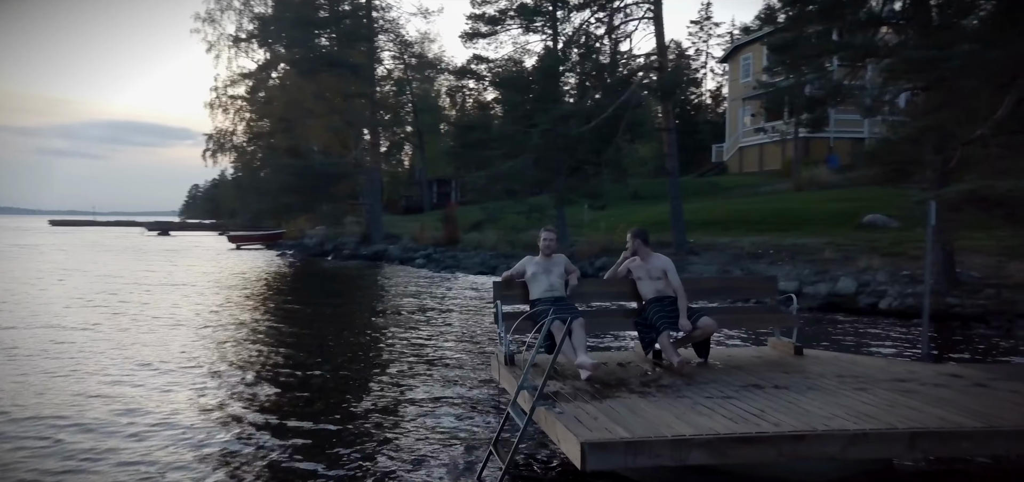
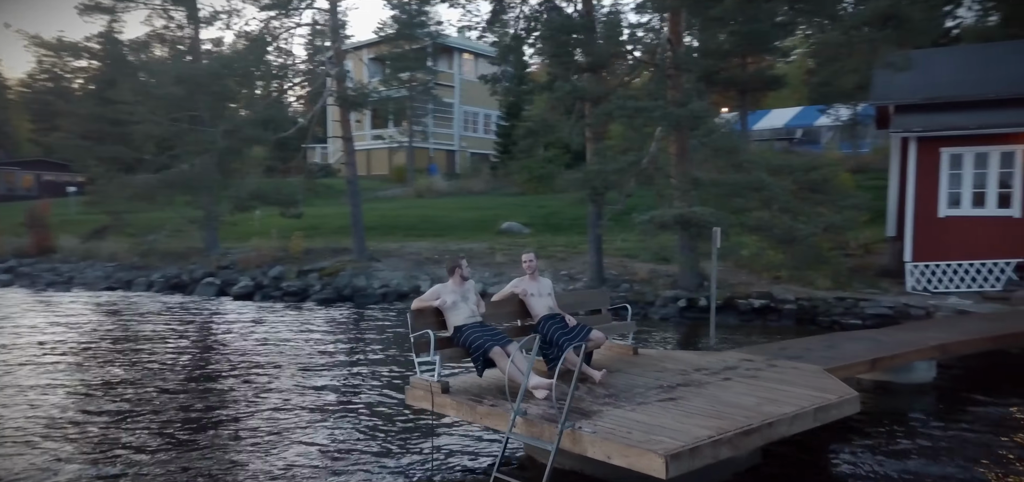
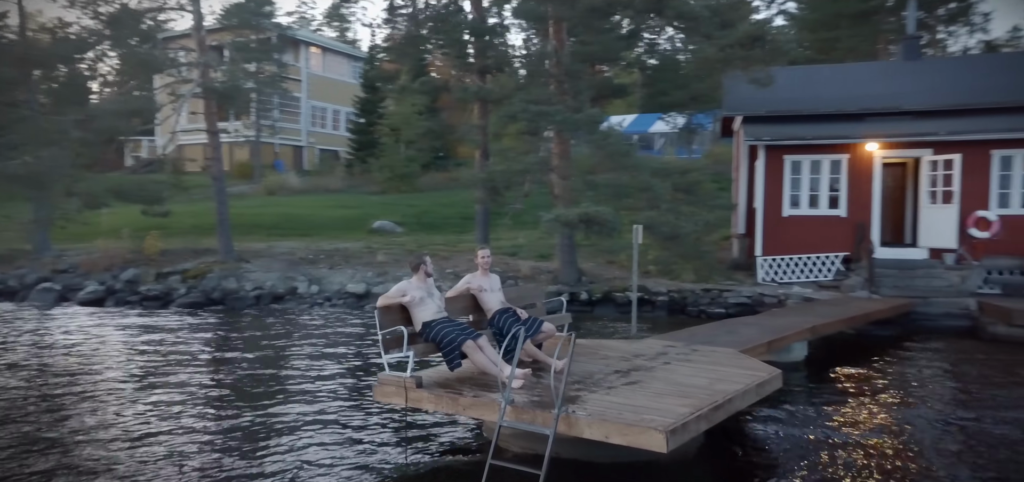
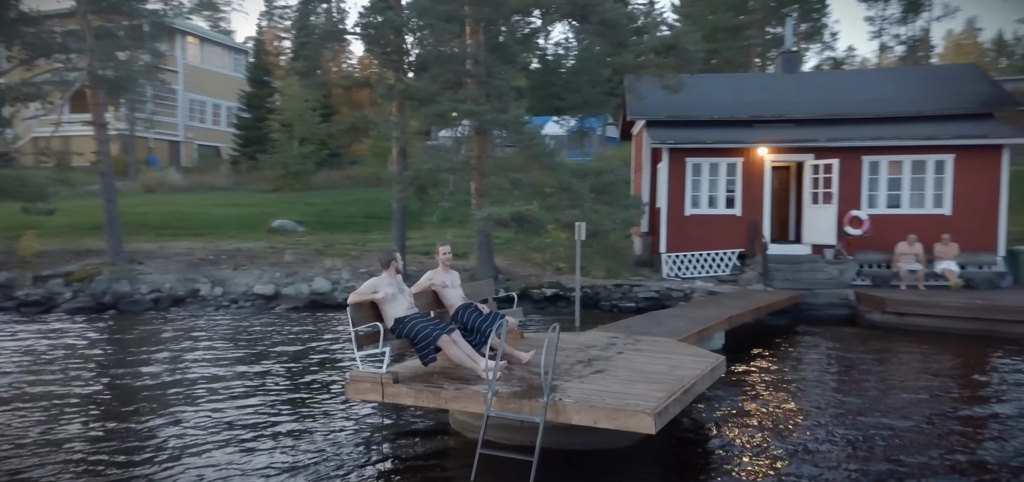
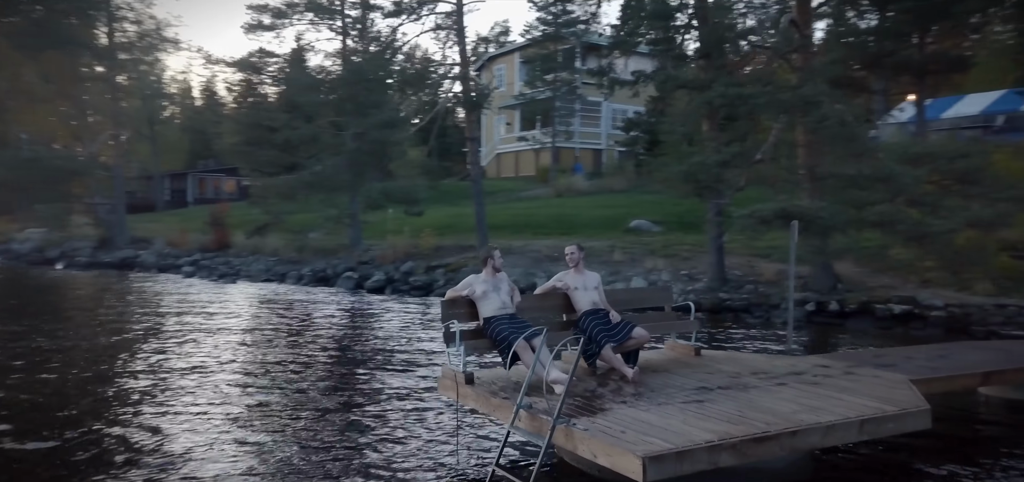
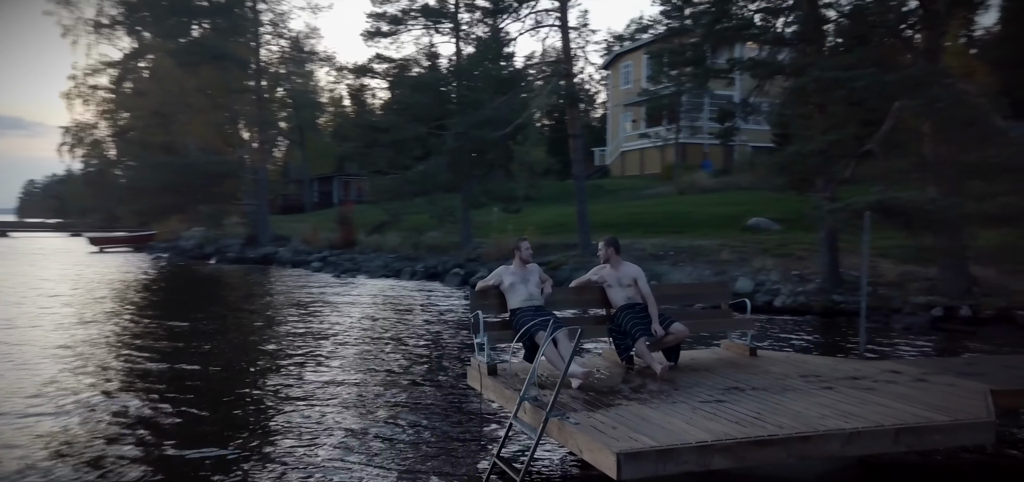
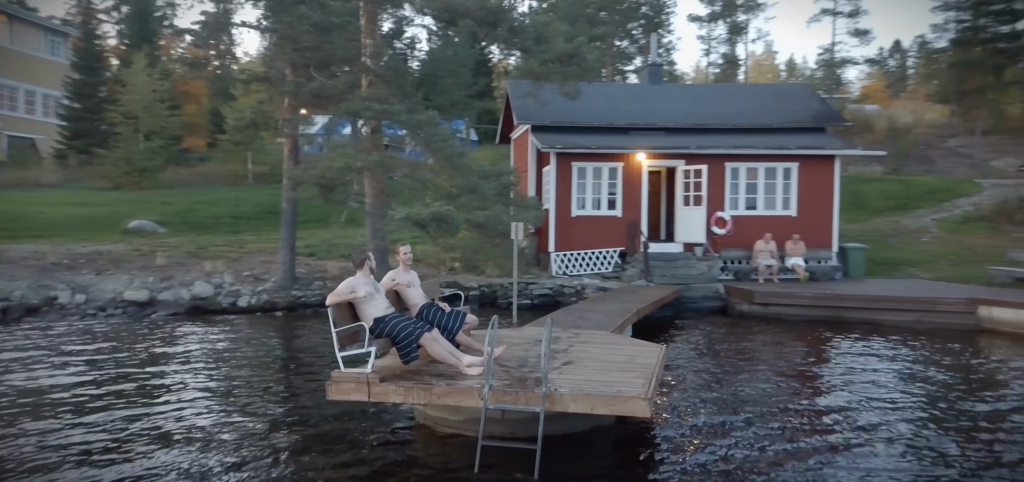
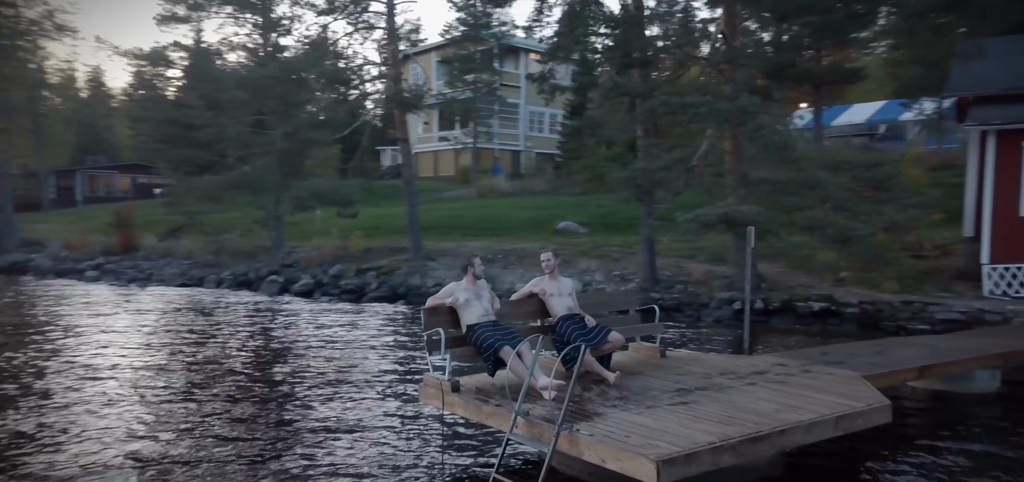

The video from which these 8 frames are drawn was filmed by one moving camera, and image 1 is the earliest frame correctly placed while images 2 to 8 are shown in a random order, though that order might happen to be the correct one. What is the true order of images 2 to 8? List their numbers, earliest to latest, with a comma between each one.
6, 5, 8, 2, 3, 4, 7
